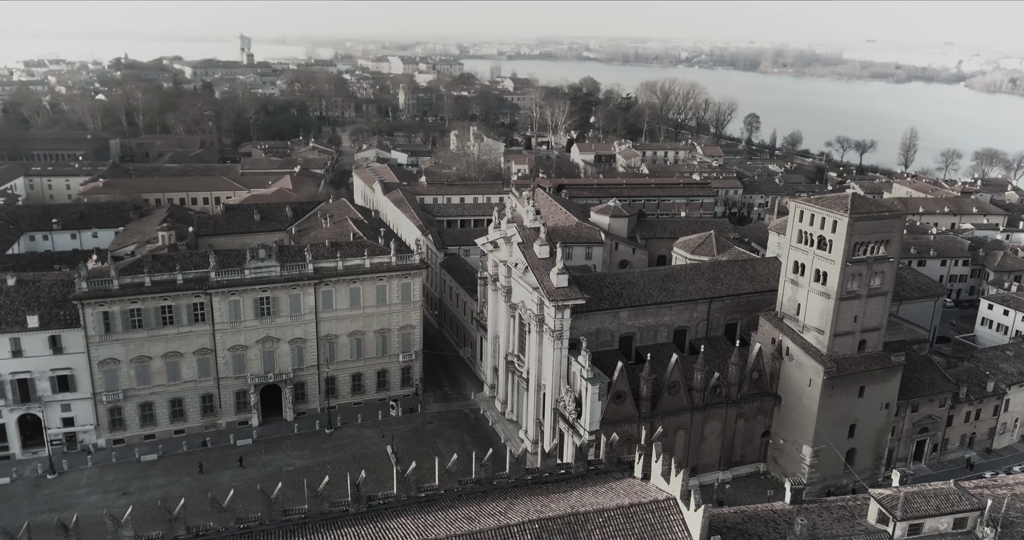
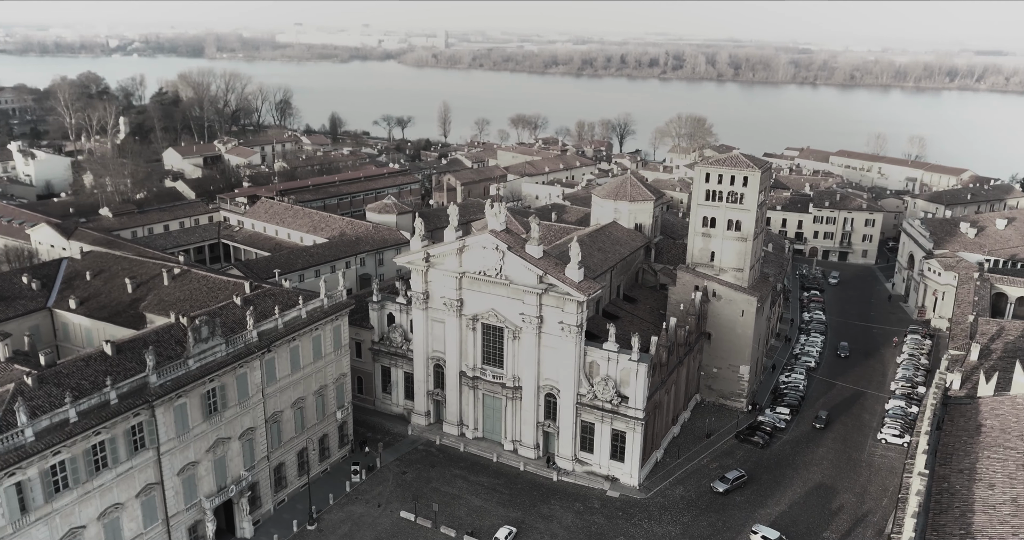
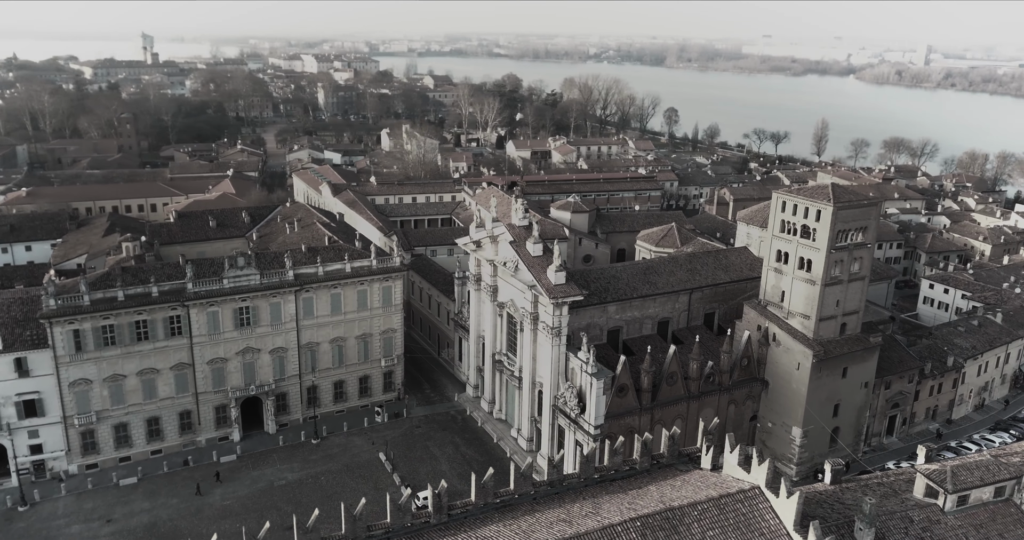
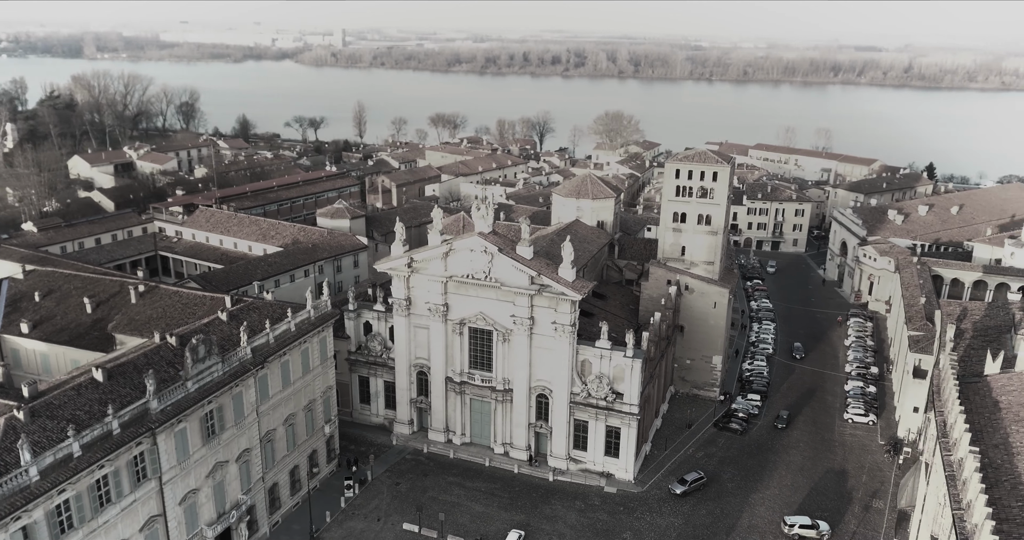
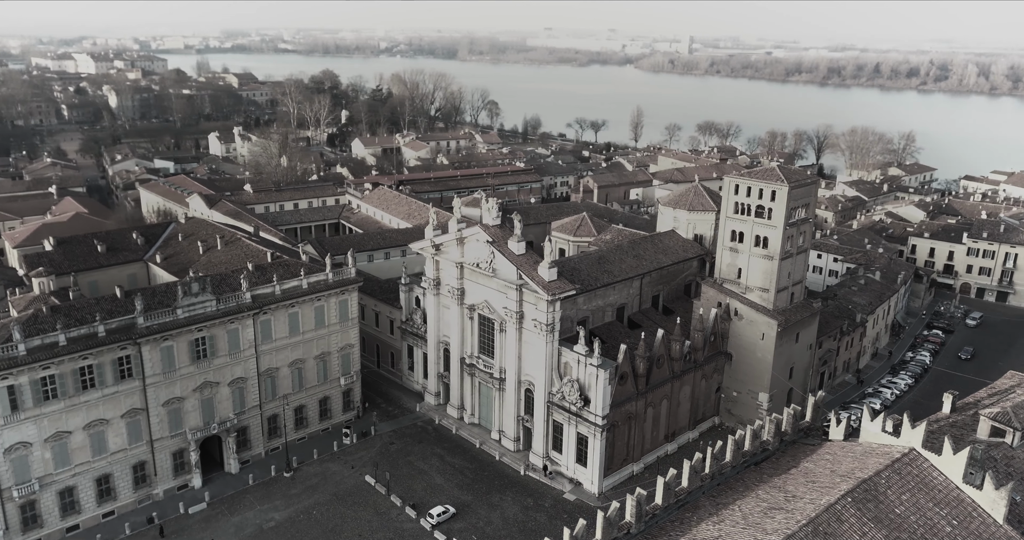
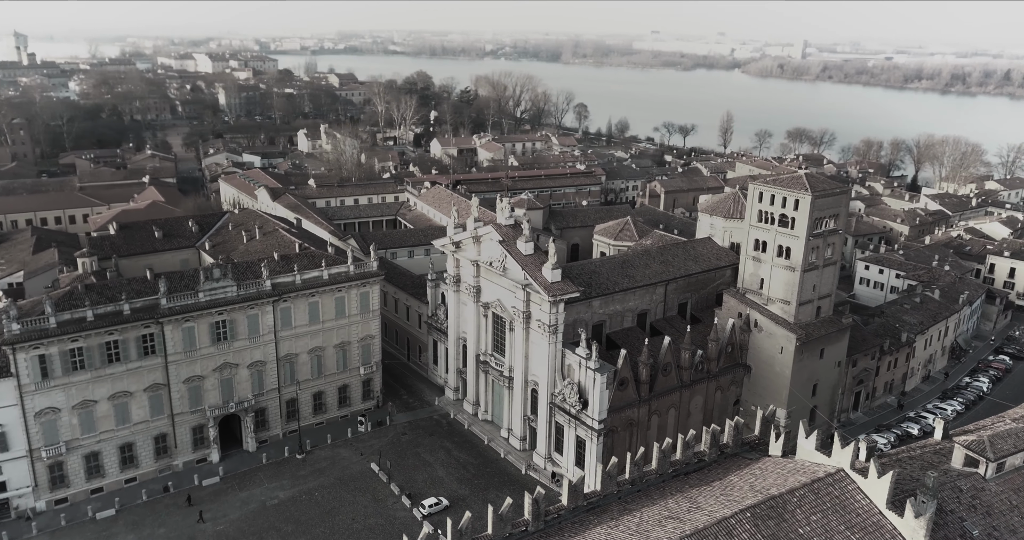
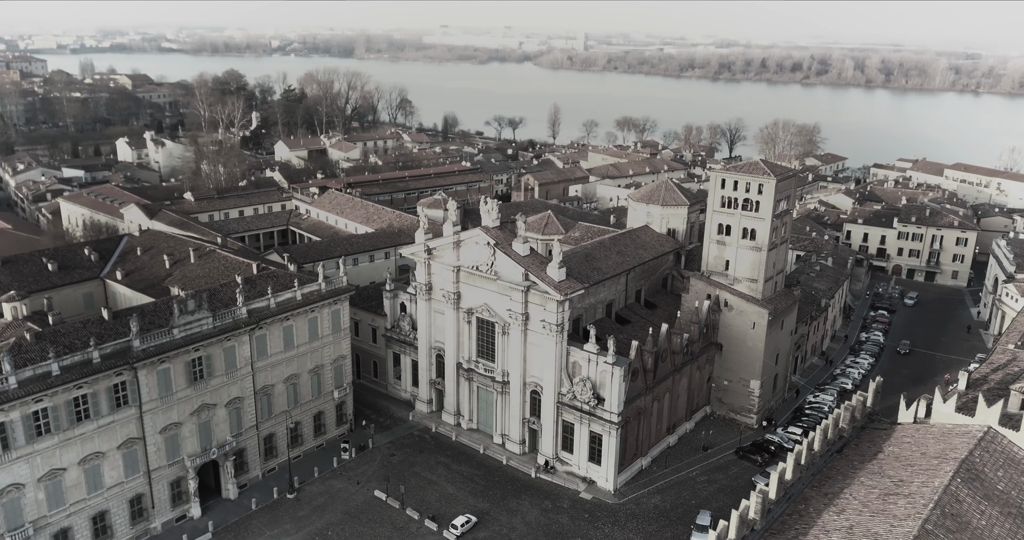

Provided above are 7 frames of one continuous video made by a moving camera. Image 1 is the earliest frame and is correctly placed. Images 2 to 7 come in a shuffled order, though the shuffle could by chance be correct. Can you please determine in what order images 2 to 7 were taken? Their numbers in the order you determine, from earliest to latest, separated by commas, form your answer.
3, 6, 5, 7, 2, 4
